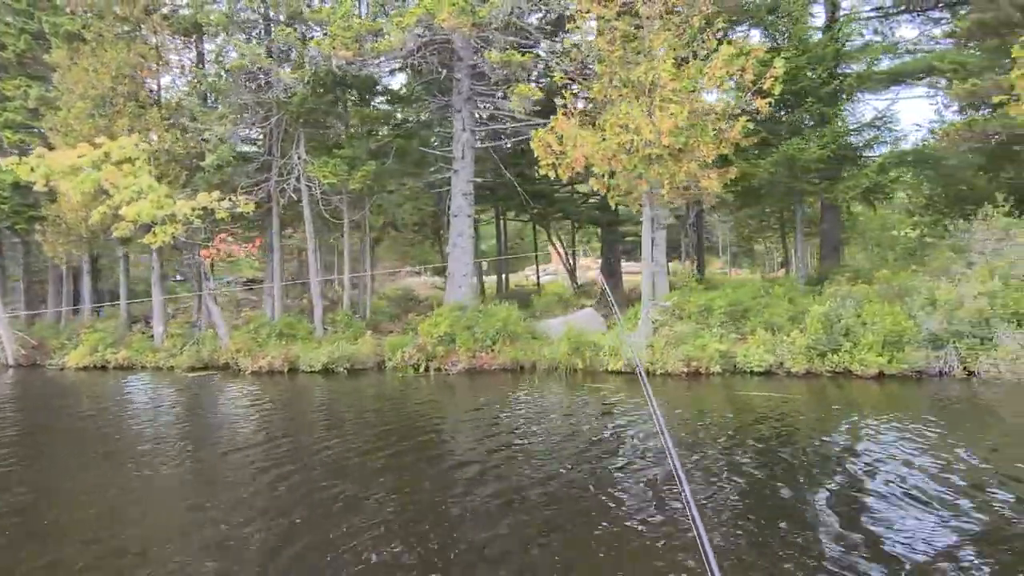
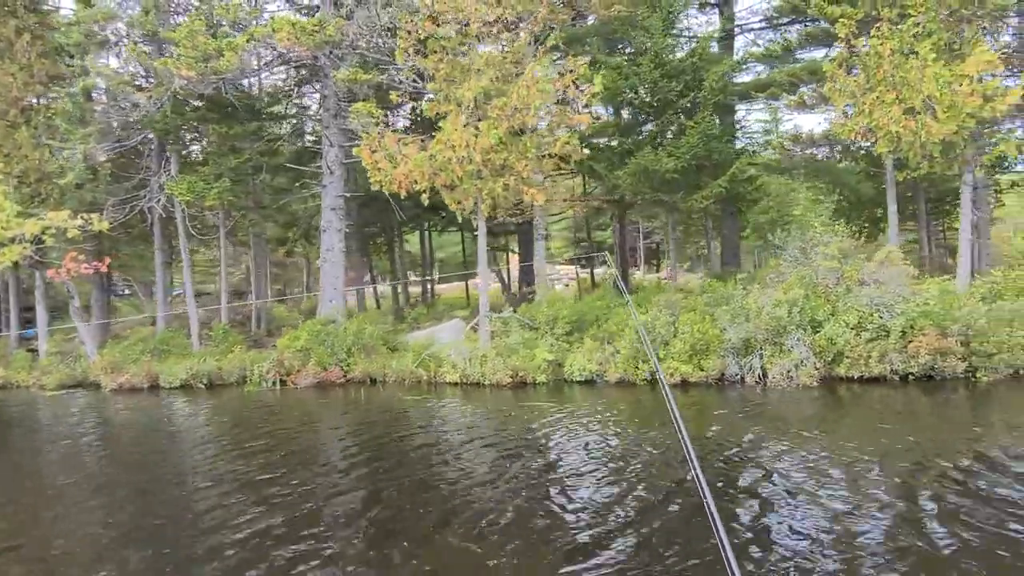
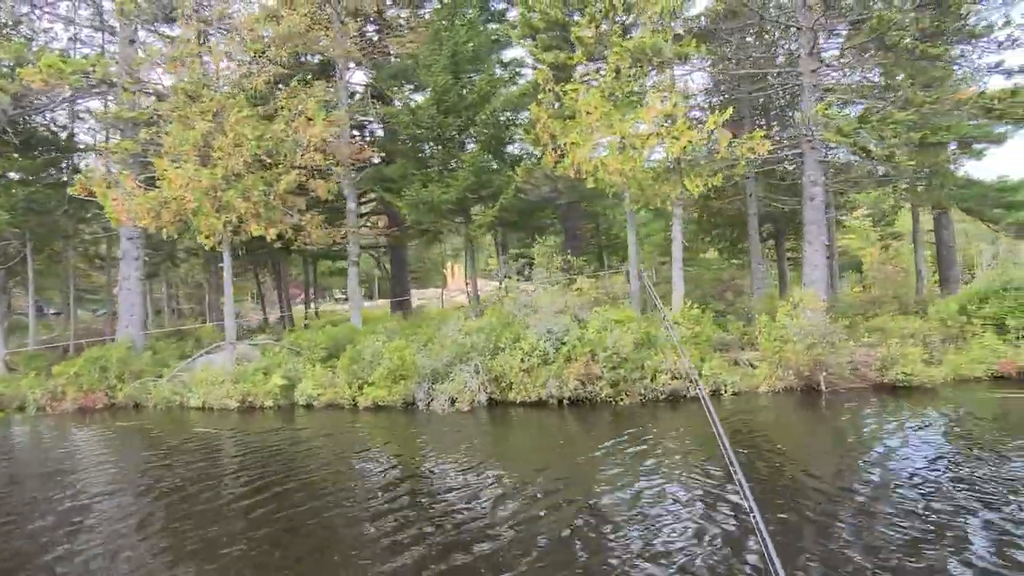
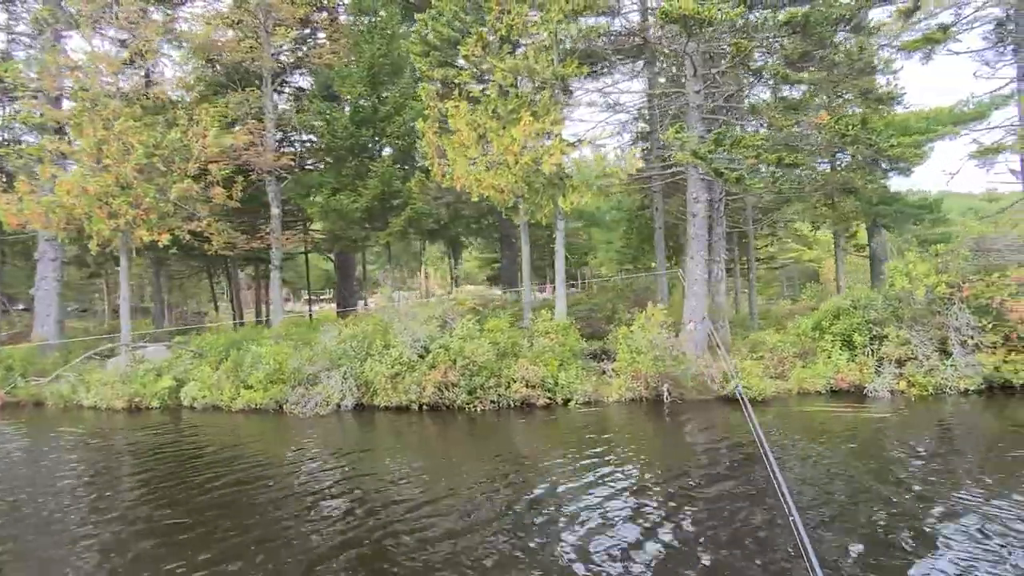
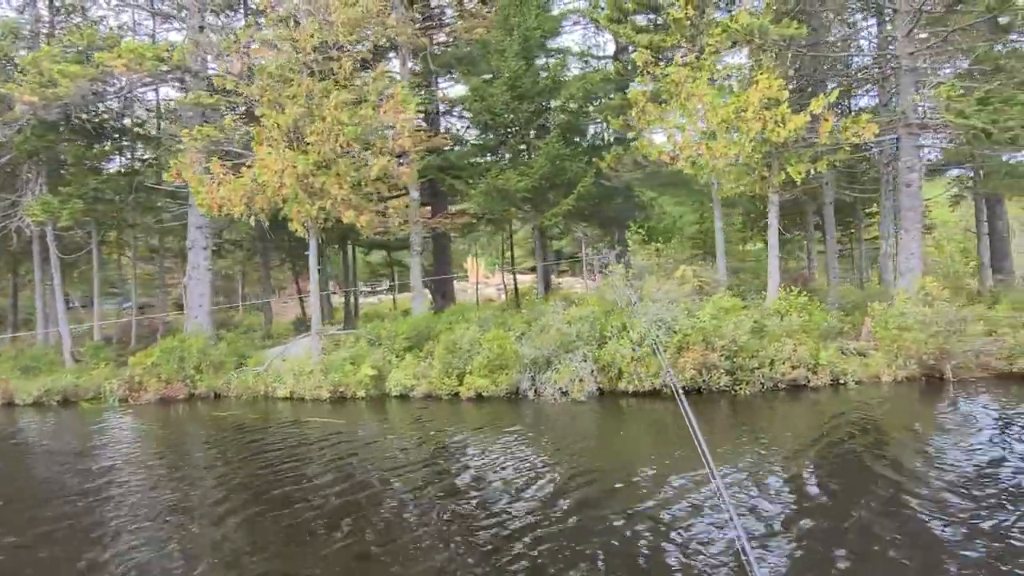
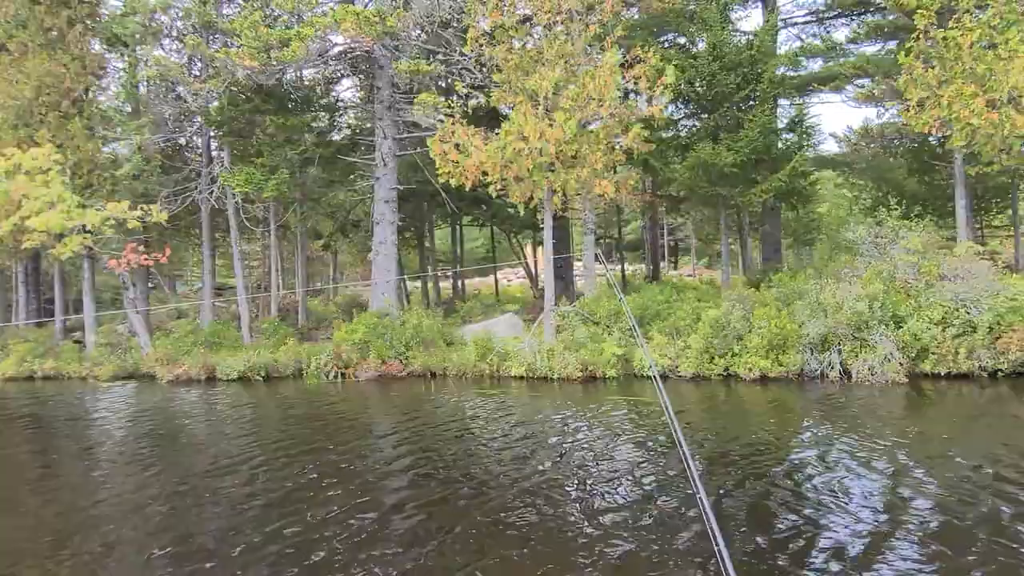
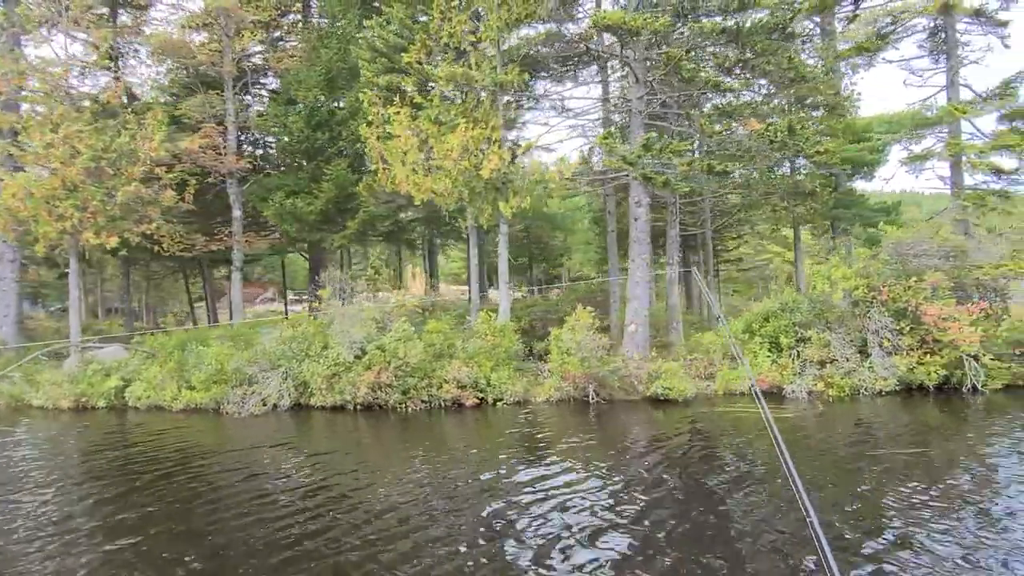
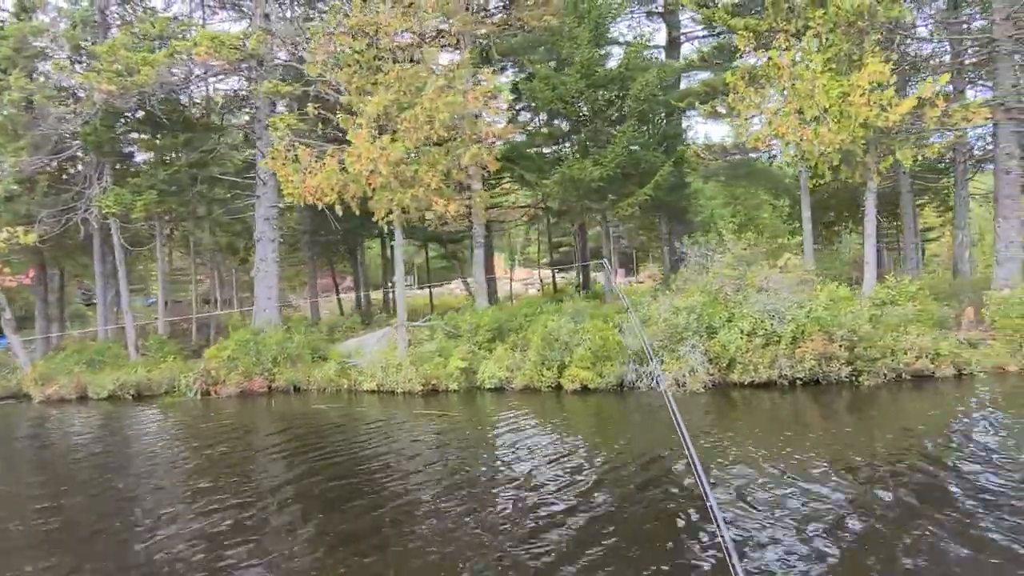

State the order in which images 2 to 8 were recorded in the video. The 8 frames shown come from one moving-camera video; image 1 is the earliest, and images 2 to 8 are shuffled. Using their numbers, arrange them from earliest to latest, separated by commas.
6, 2, 8, 5, 3, 4, 7
